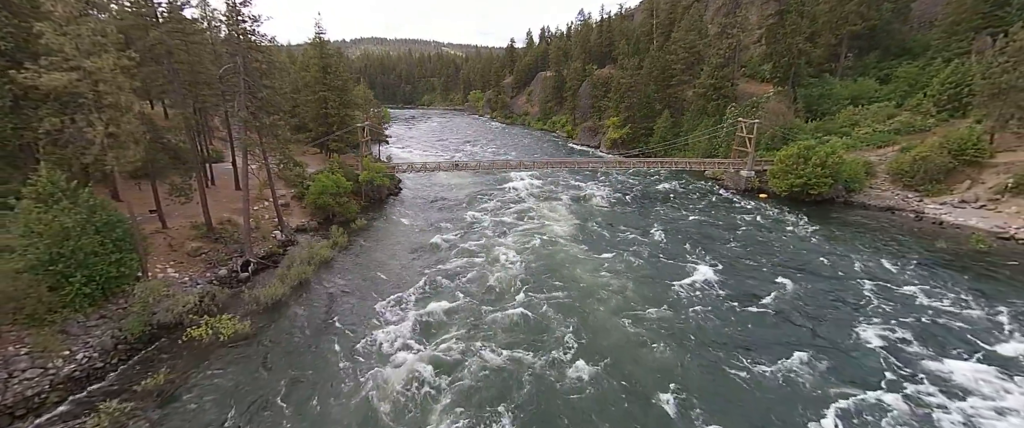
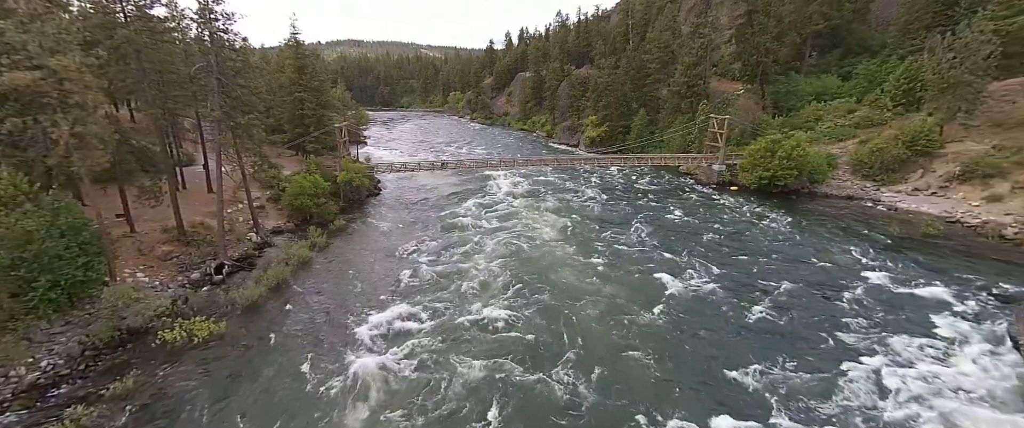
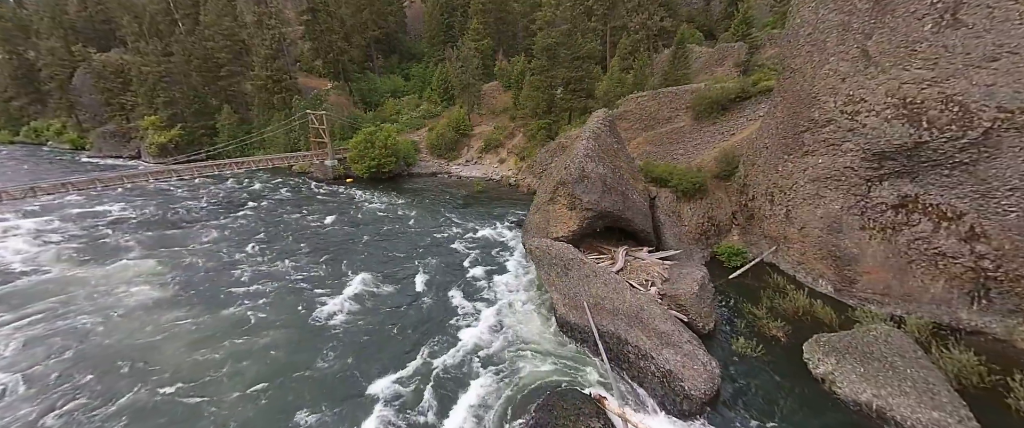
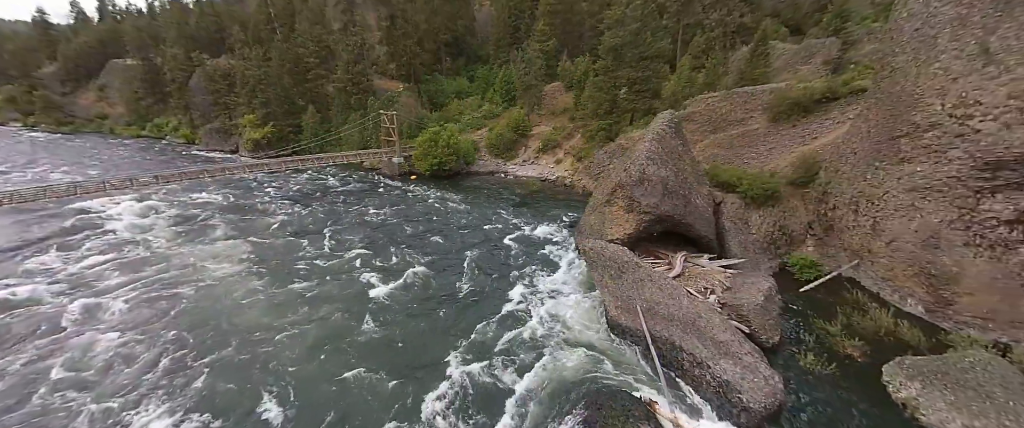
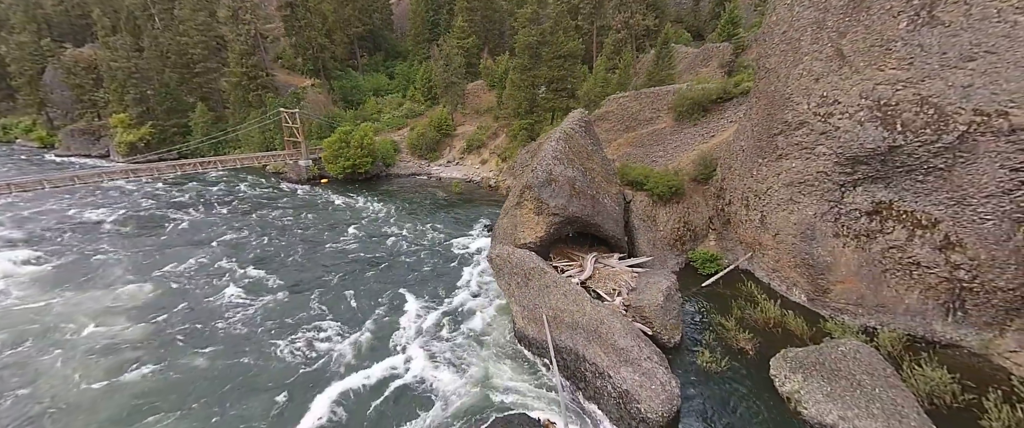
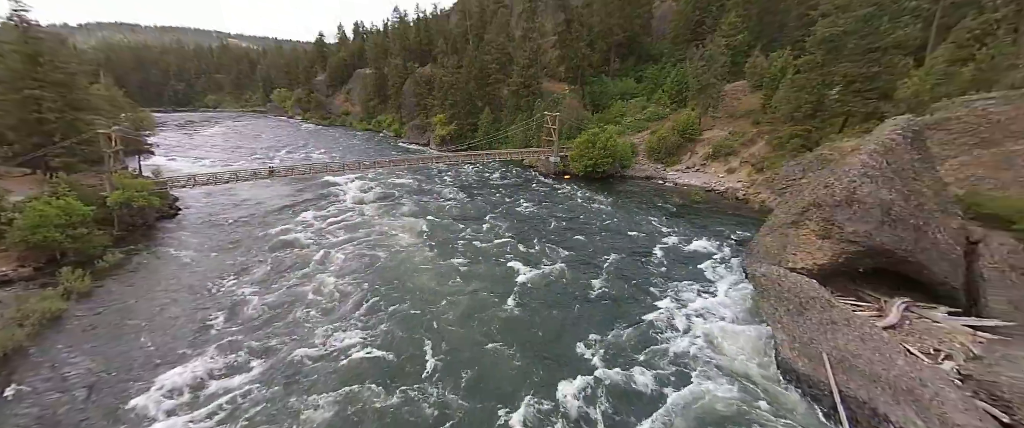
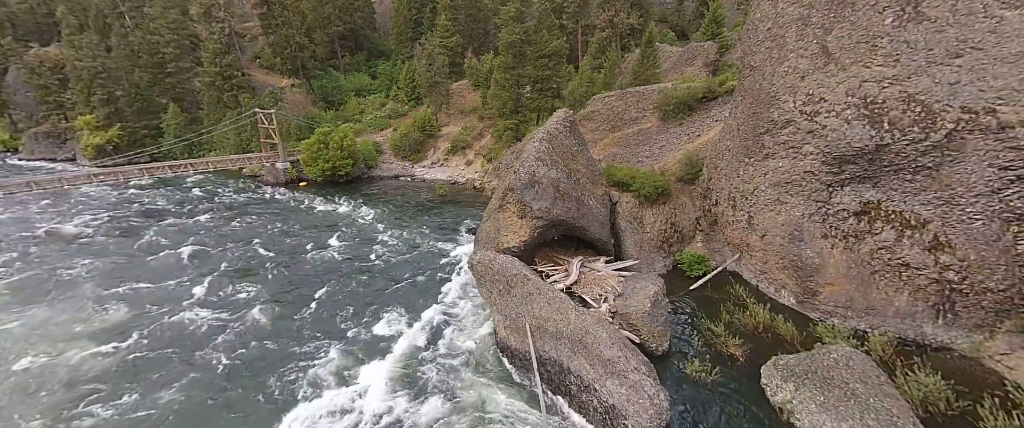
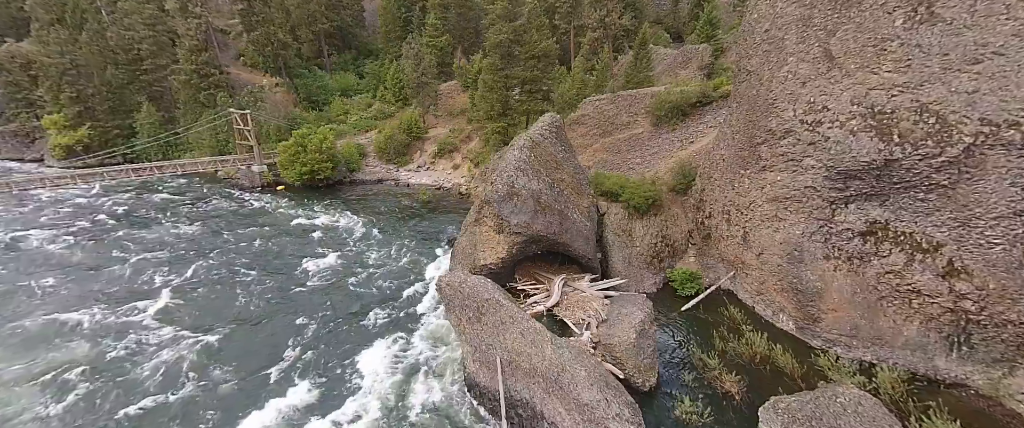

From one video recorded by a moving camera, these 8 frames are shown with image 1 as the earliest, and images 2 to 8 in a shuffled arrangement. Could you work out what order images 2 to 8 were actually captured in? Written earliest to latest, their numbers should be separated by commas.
2, 6, 4, 3, 5, 7, 8
